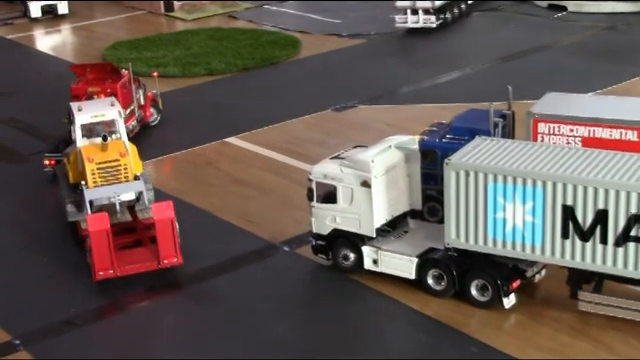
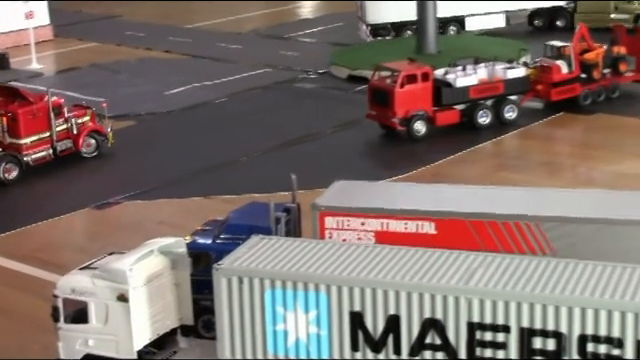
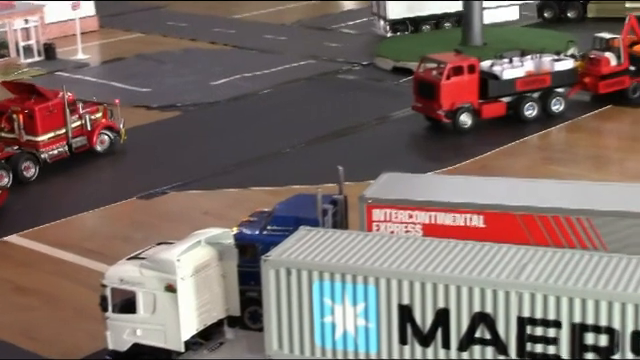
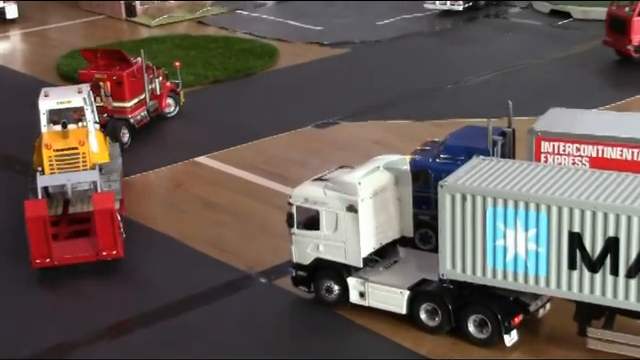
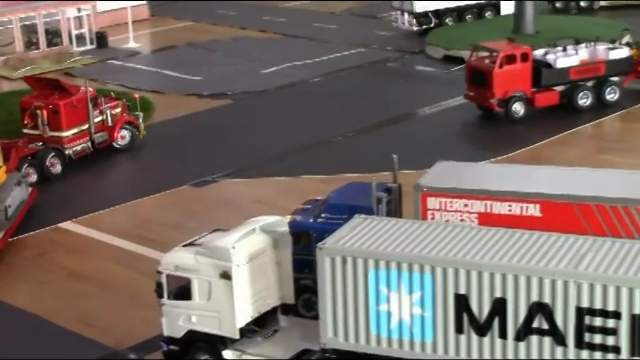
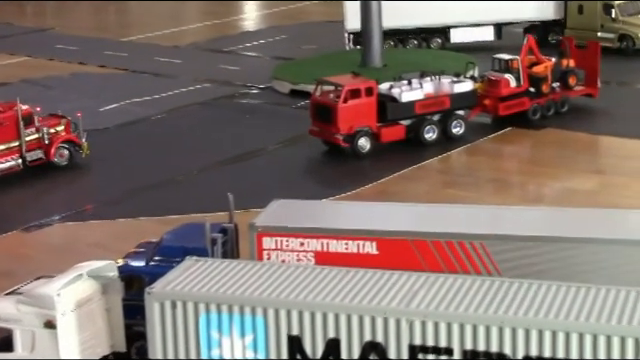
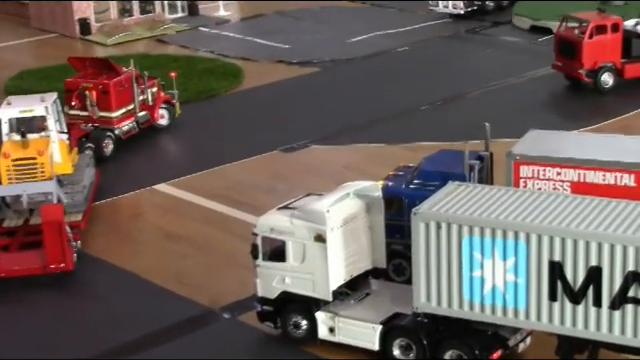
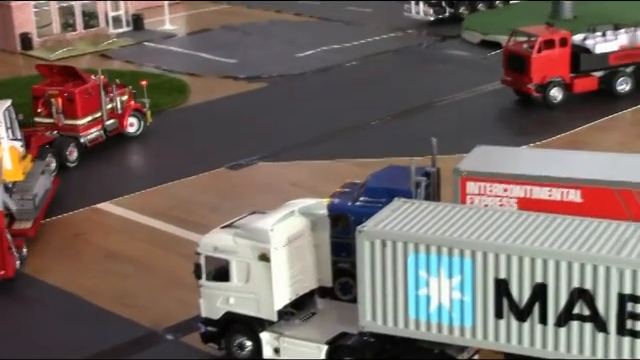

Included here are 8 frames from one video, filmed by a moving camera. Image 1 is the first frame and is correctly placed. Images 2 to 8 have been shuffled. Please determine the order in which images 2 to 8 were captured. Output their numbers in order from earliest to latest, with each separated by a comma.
4, 7, 8, 5, 3, 2, 6
